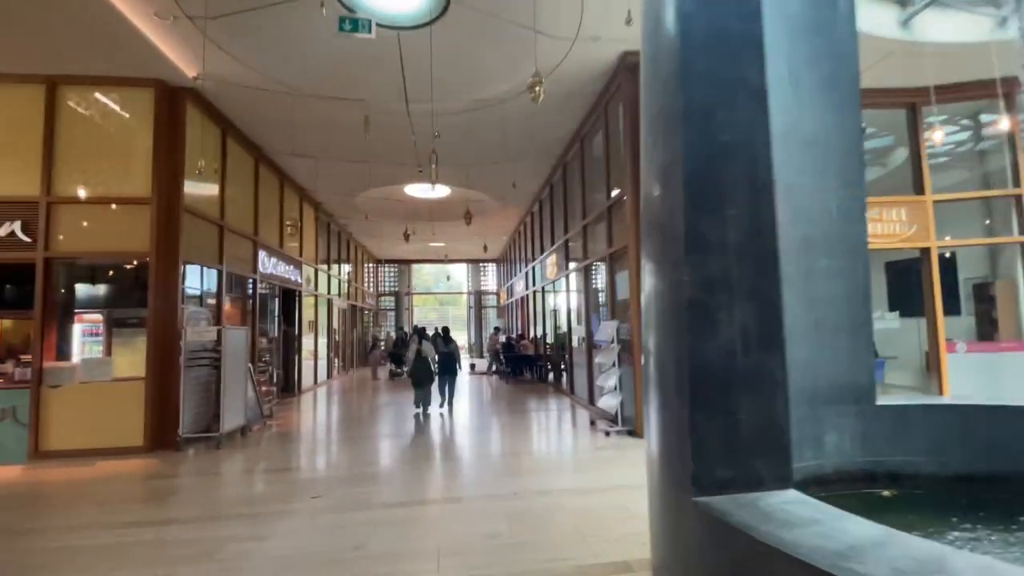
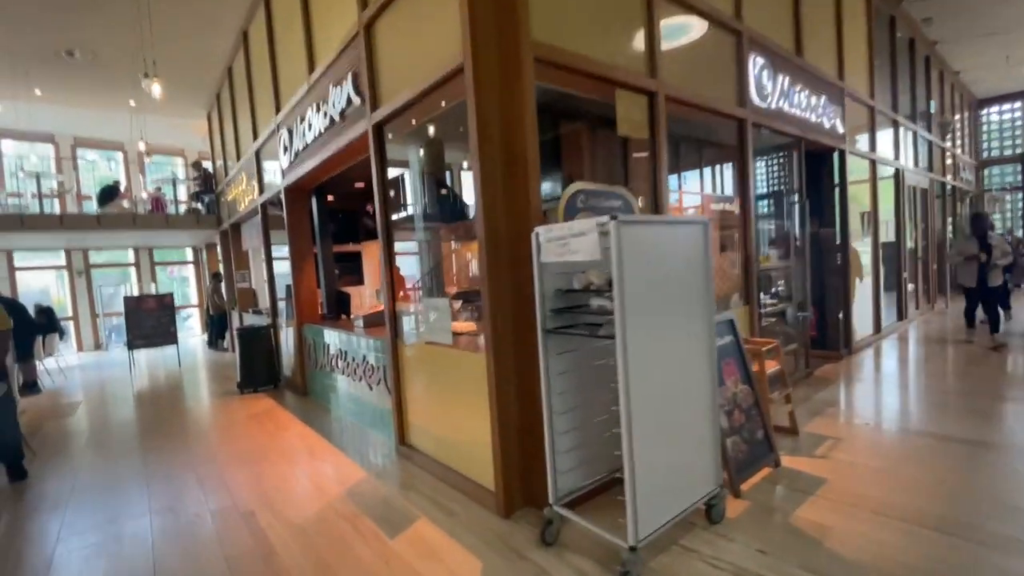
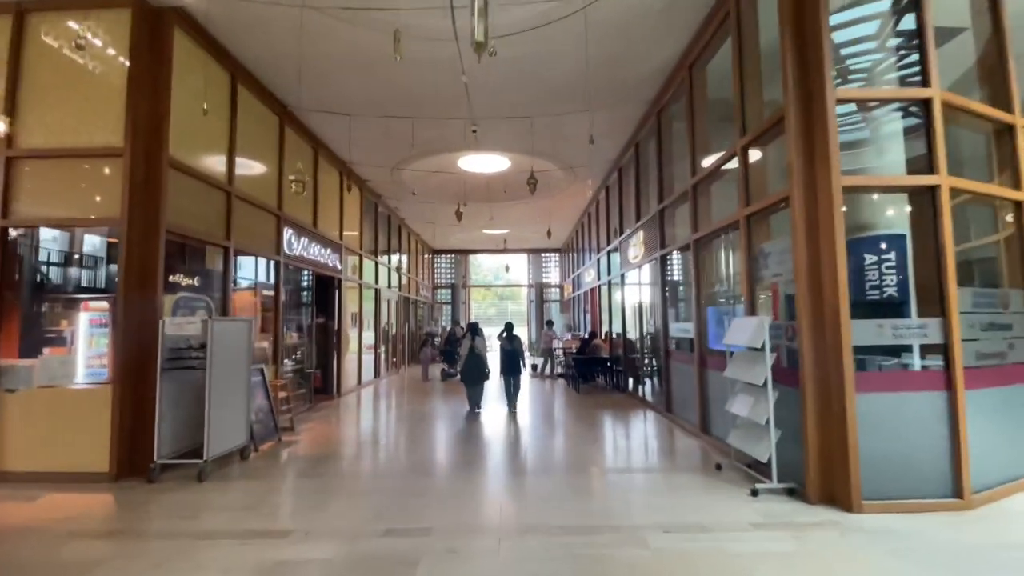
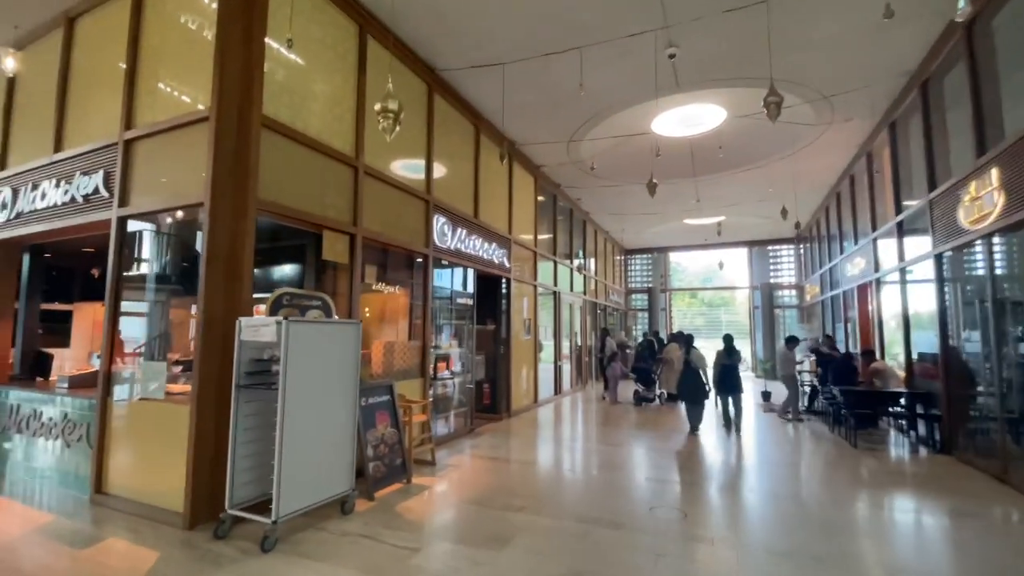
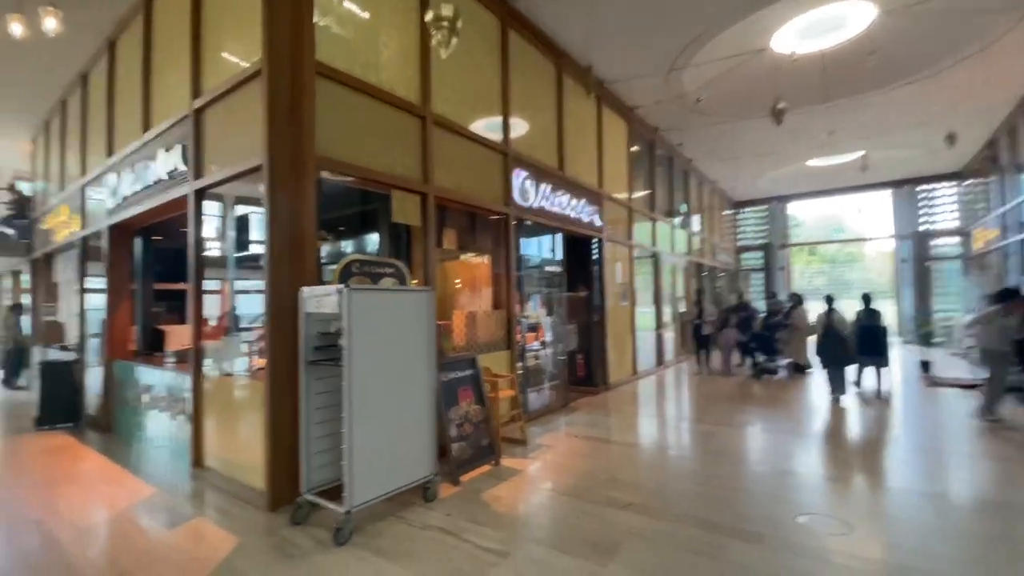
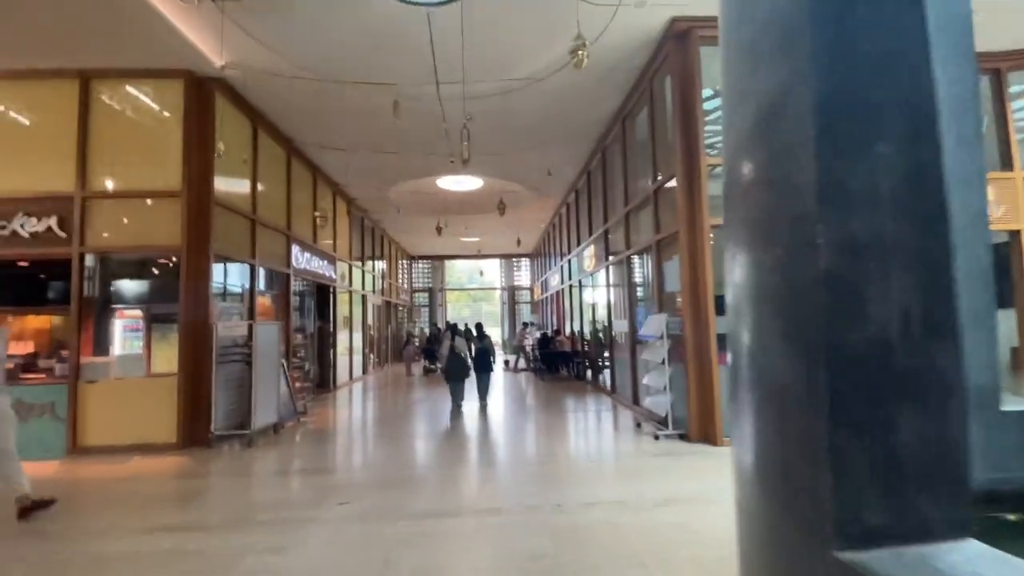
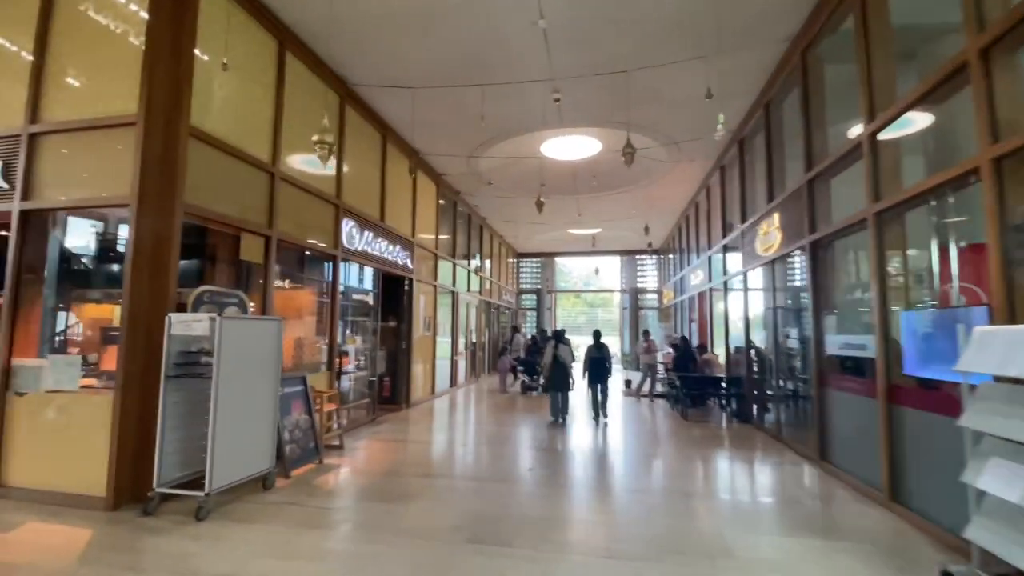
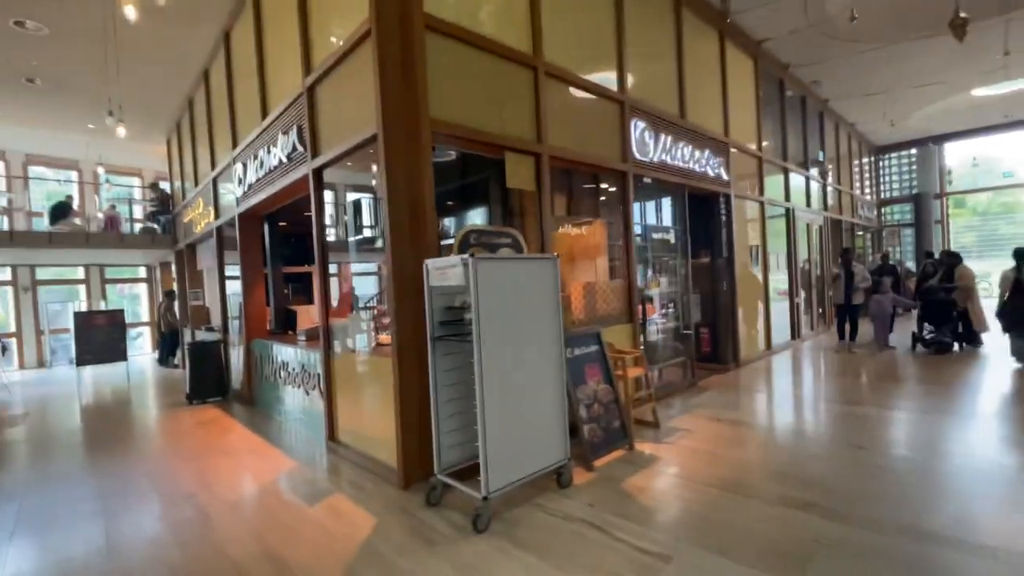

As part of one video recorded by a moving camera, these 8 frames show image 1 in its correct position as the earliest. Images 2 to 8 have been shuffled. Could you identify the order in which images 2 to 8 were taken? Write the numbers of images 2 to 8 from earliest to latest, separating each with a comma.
6, 3, 7, 4, 5, 8, 2
